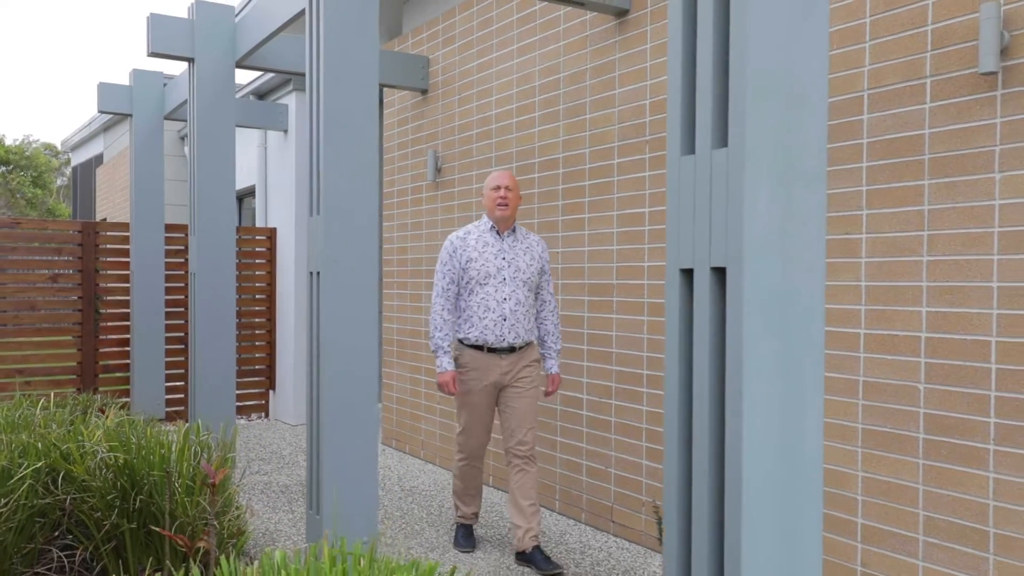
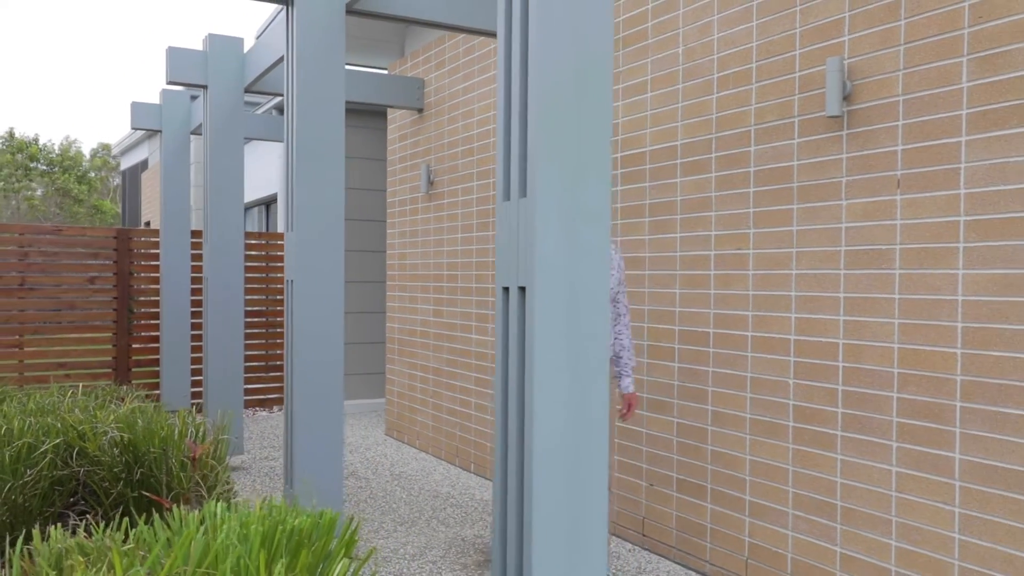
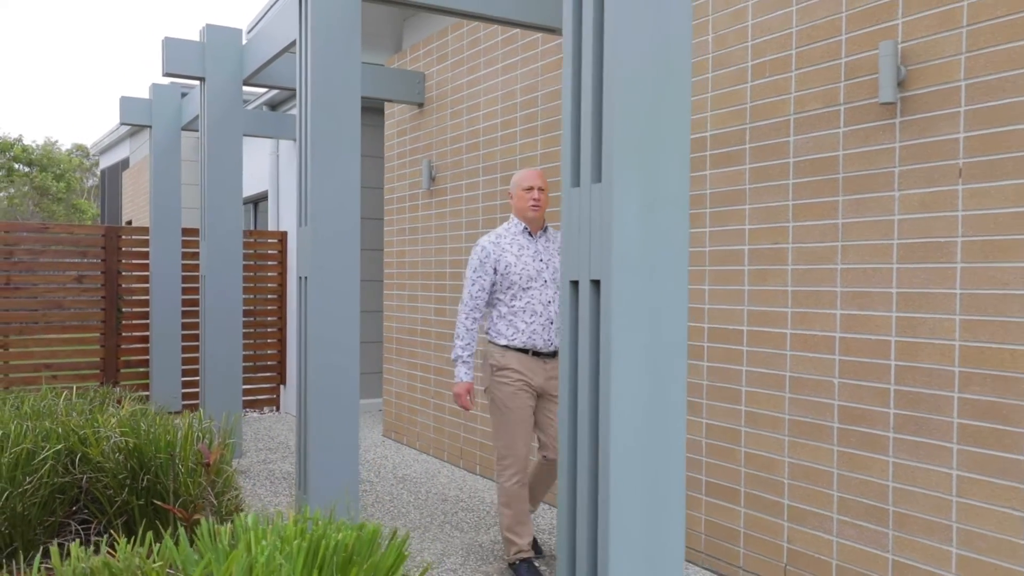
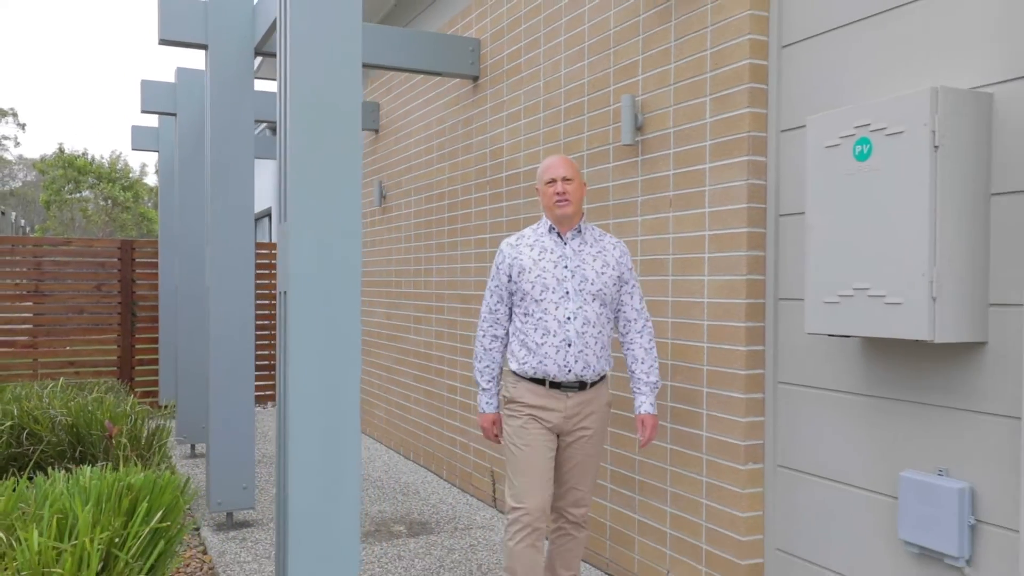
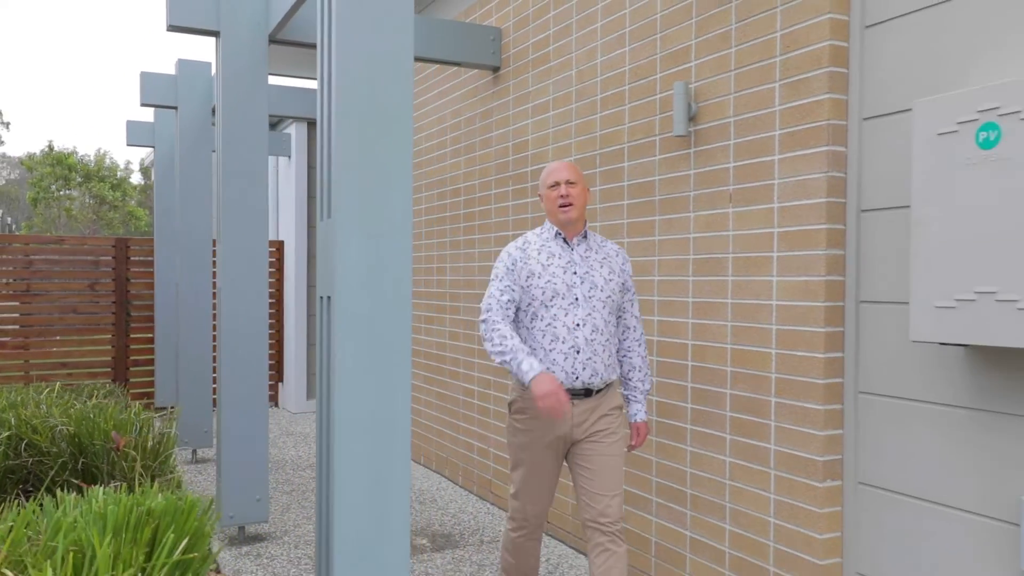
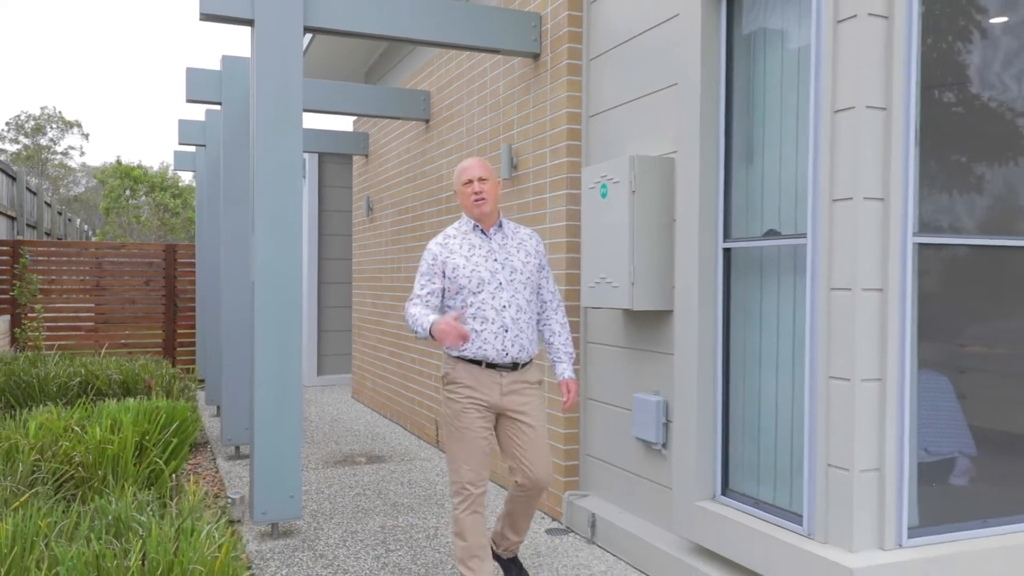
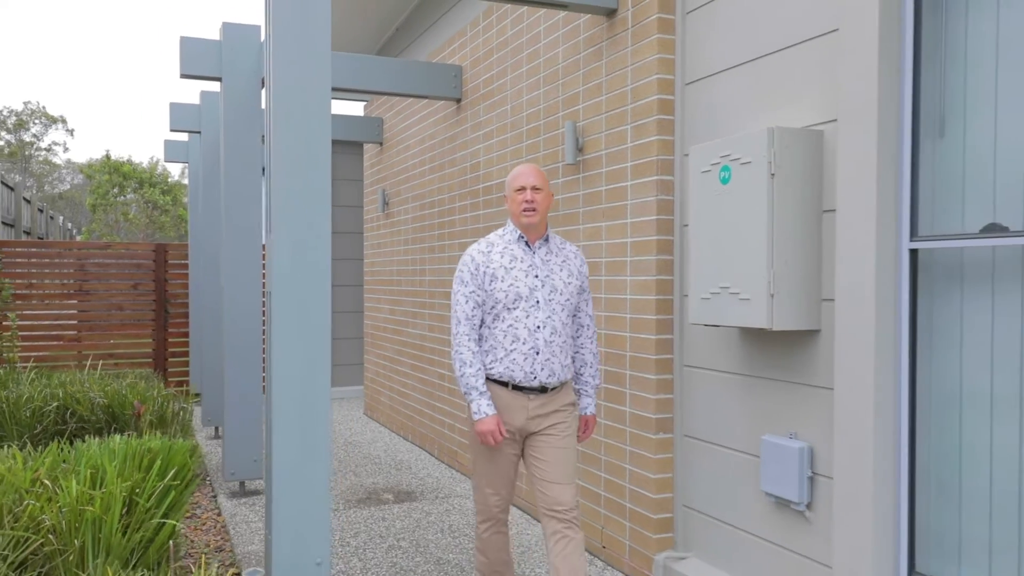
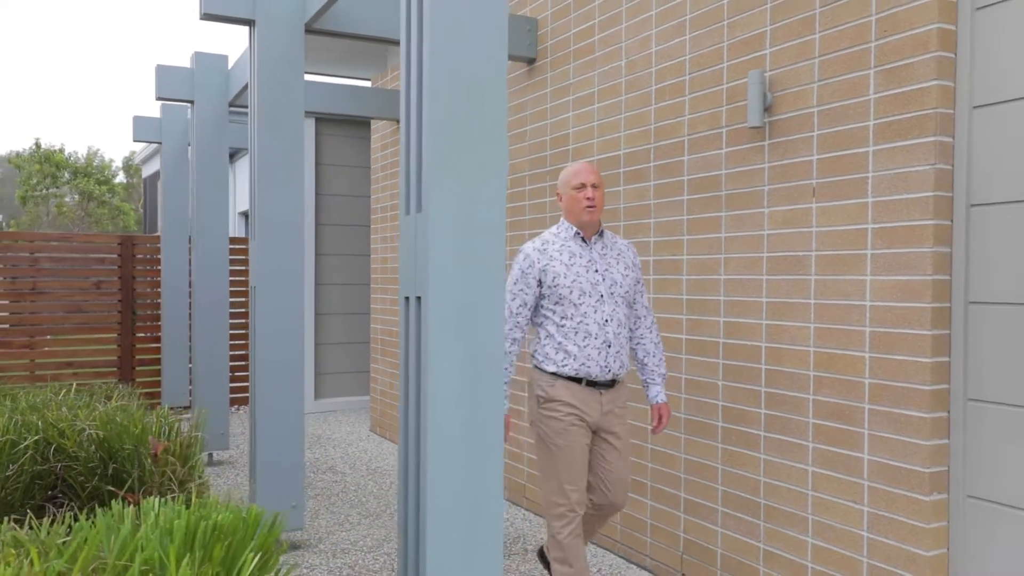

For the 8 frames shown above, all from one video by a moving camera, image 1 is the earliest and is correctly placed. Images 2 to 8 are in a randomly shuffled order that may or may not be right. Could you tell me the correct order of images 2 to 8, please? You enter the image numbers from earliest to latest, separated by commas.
3, 2, 8, 5, 4, 7, 6
